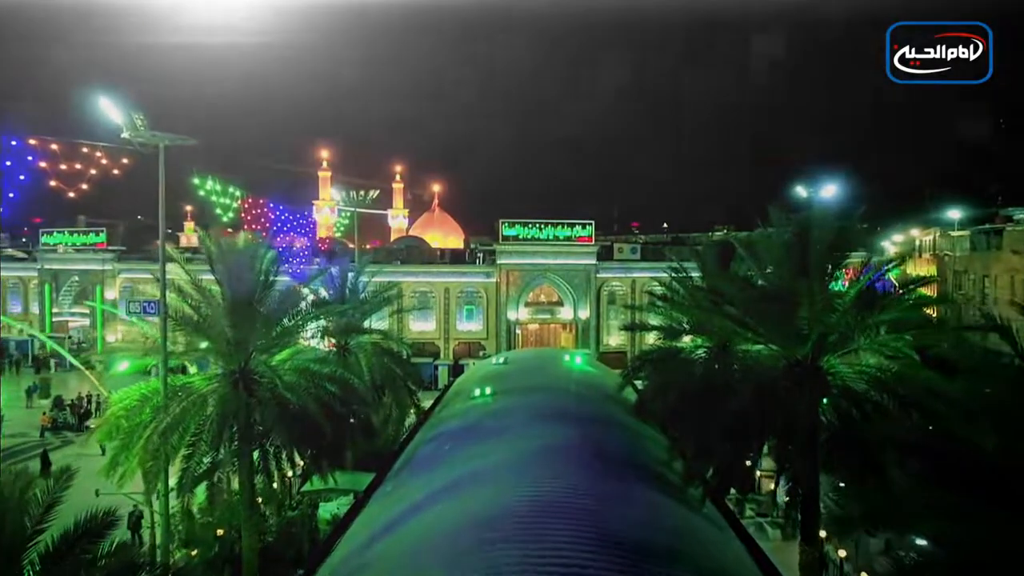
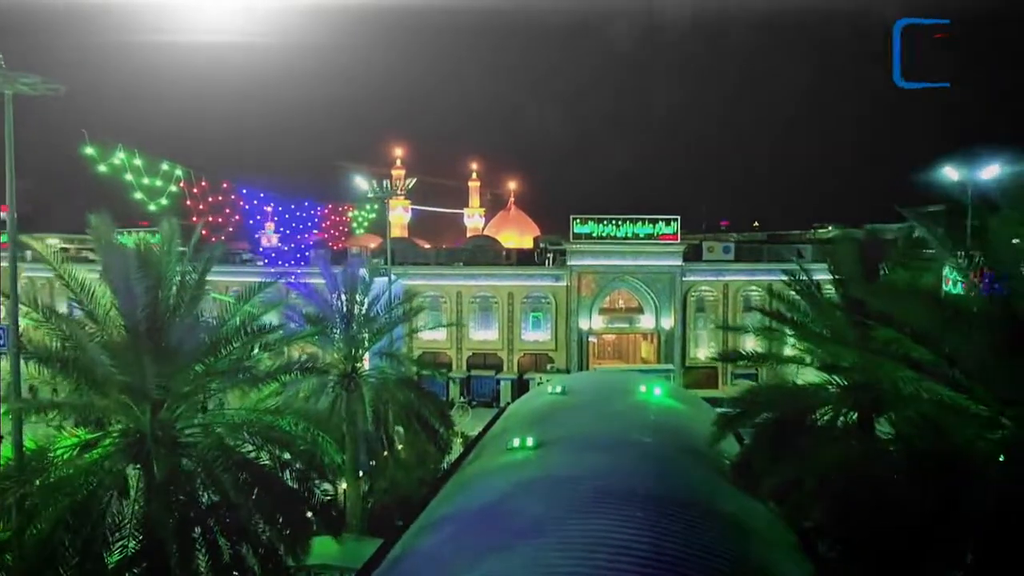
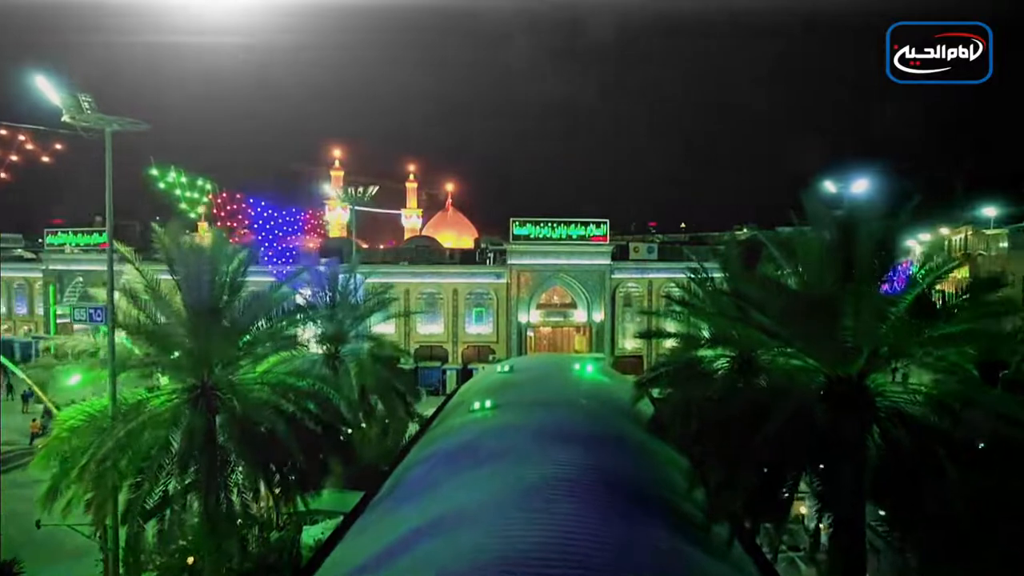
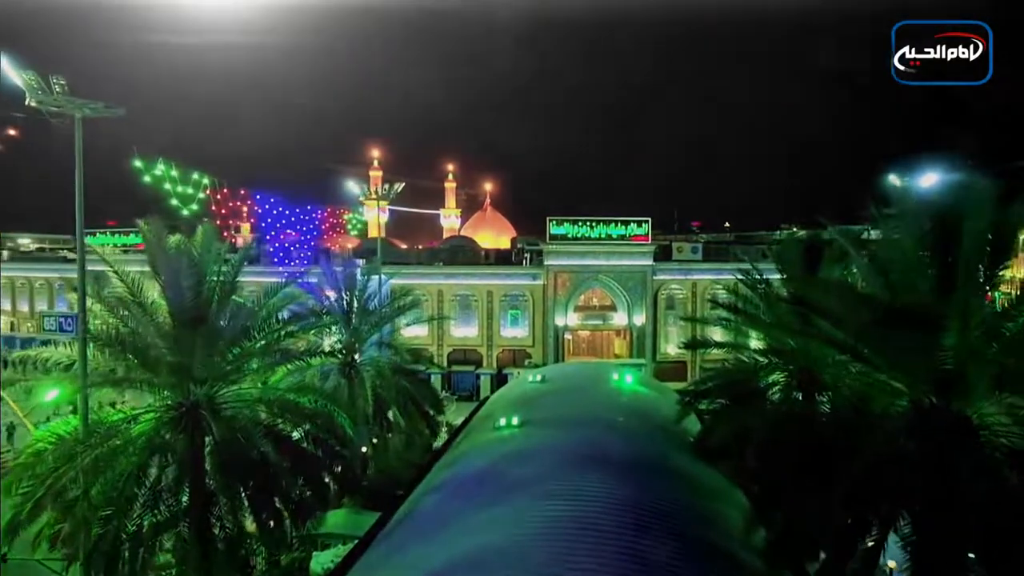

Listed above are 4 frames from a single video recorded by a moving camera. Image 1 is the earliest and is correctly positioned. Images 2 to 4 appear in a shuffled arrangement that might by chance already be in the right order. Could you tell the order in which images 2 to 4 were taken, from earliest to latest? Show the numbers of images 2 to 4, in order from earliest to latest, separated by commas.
3, 4, 2
